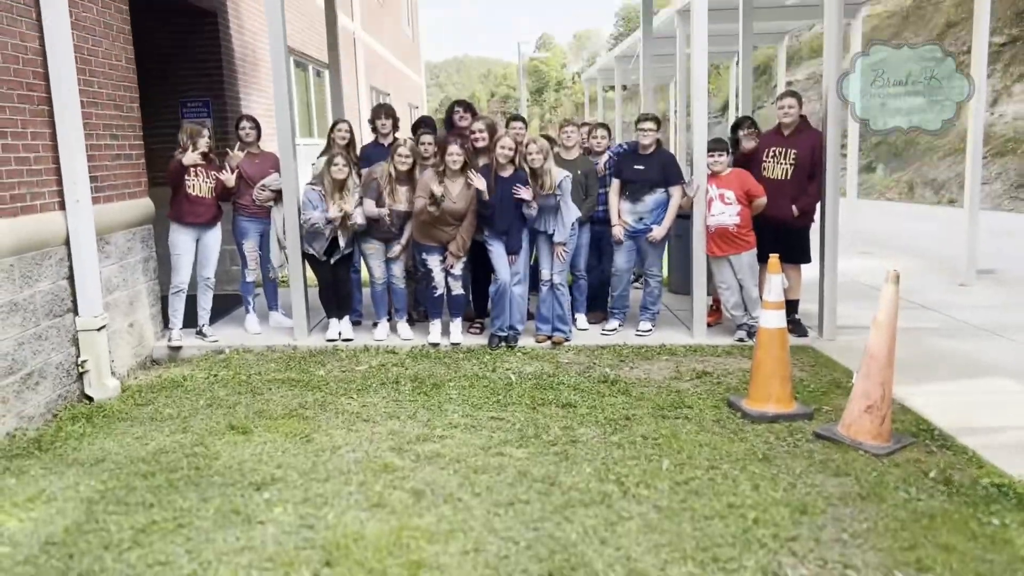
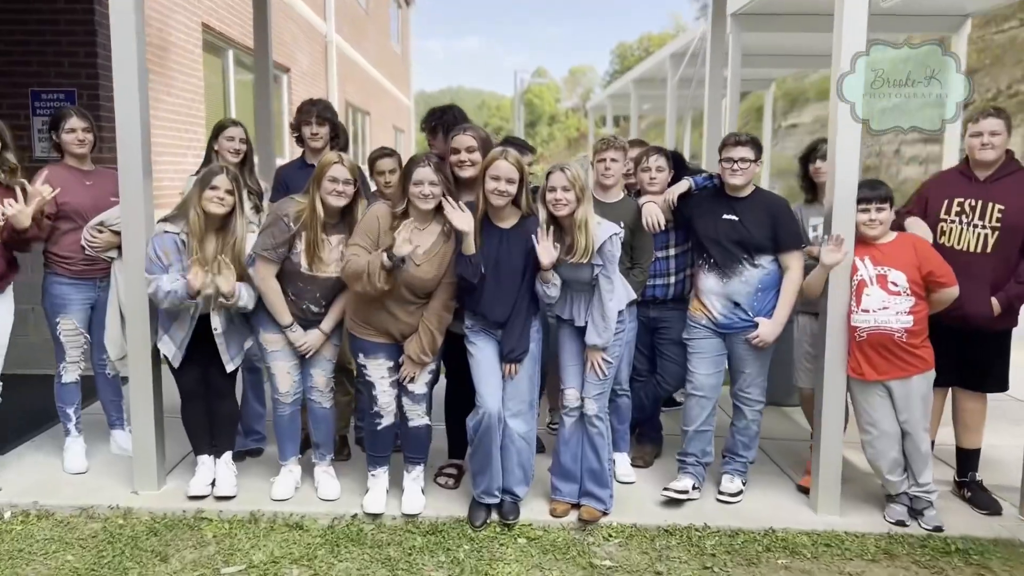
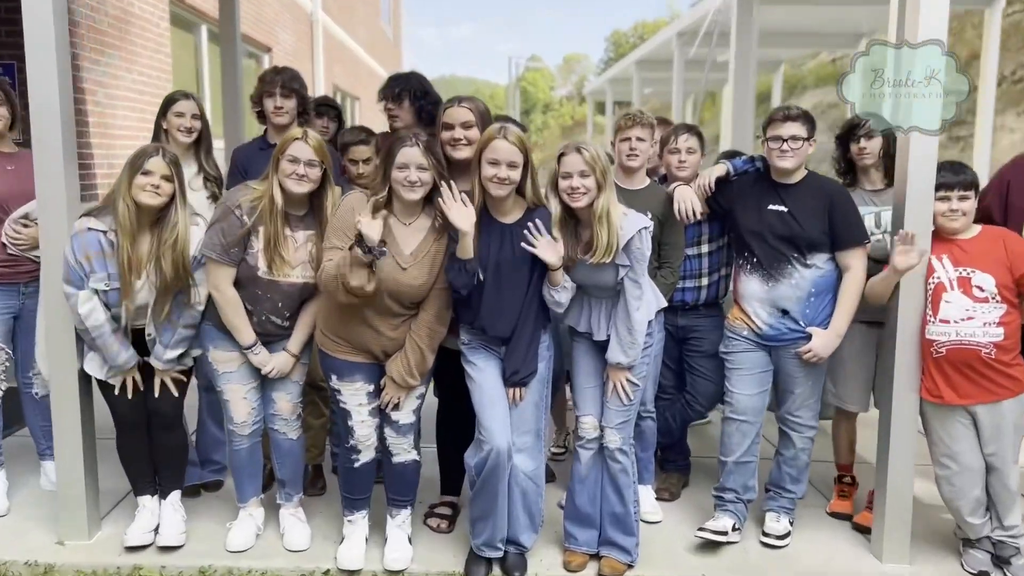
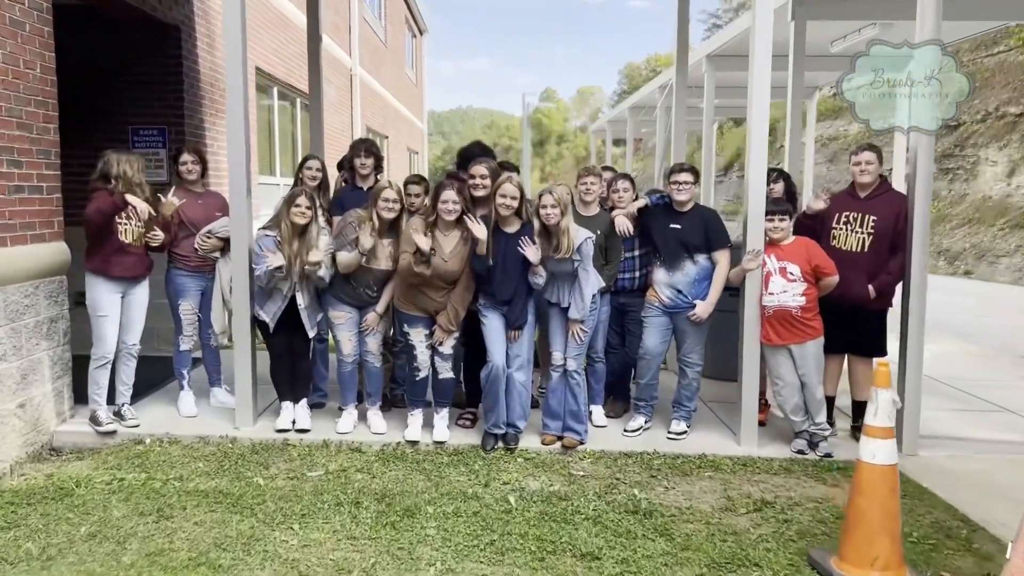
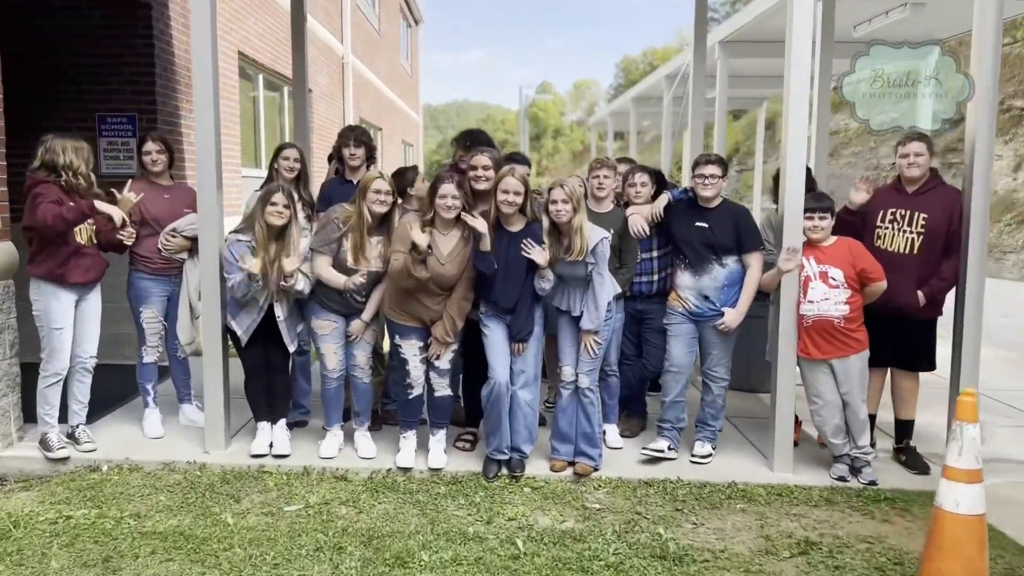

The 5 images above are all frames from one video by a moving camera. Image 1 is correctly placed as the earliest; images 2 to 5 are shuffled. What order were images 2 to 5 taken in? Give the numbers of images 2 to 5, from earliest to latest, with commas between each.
4, 5, 2, 3
